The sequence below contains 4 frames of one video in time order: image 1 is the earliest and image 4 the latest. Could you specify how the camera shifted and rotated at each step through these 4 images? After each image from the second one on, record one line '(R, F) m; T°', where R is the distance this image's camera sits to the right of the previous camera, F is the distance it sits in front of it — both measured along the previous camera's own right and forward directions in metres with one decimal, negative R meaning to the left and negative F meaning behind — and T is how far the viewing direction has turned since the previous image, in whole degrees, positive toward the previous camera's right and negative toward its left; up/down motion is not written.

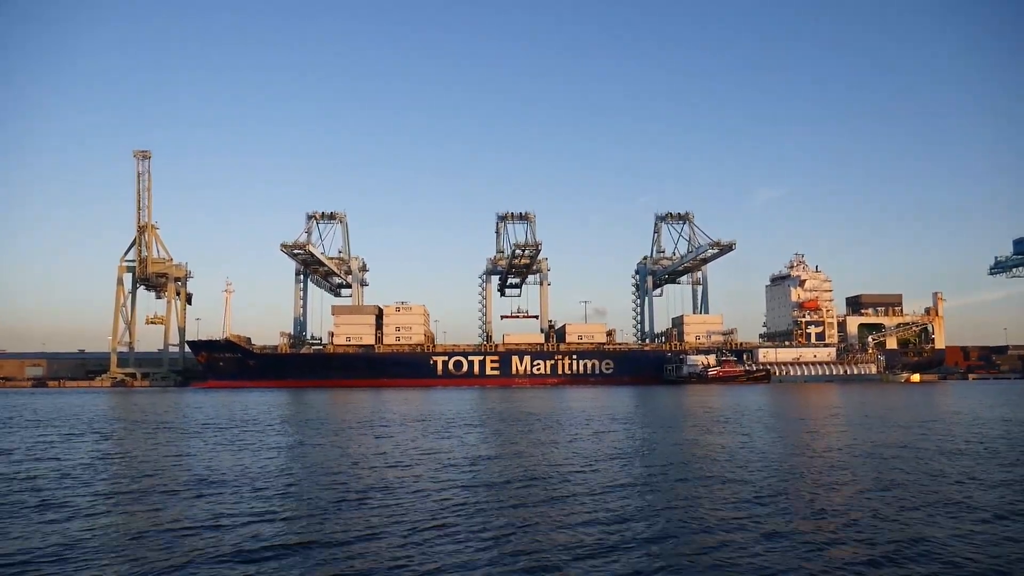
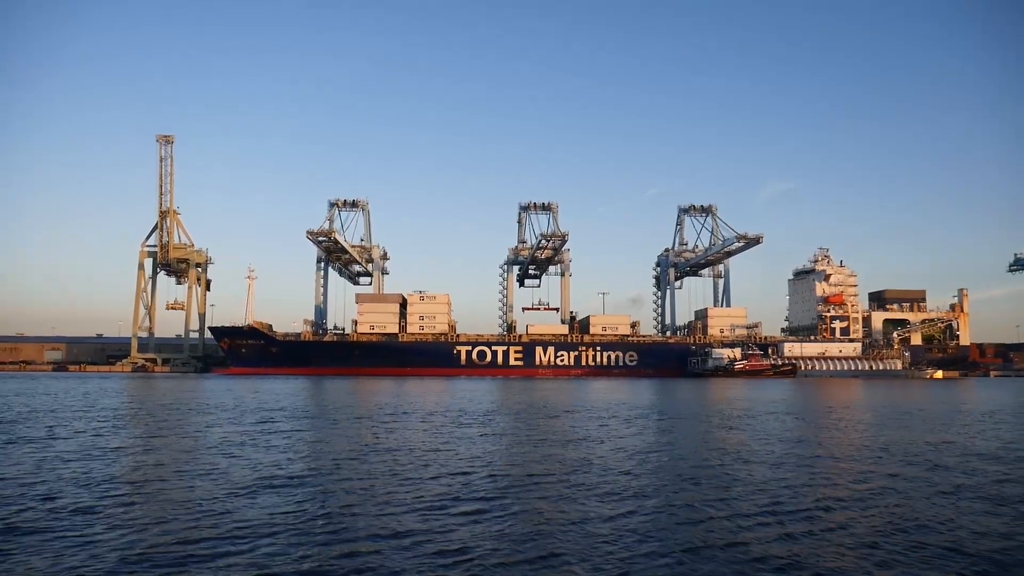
(-4.8, +0.9) m; 0°
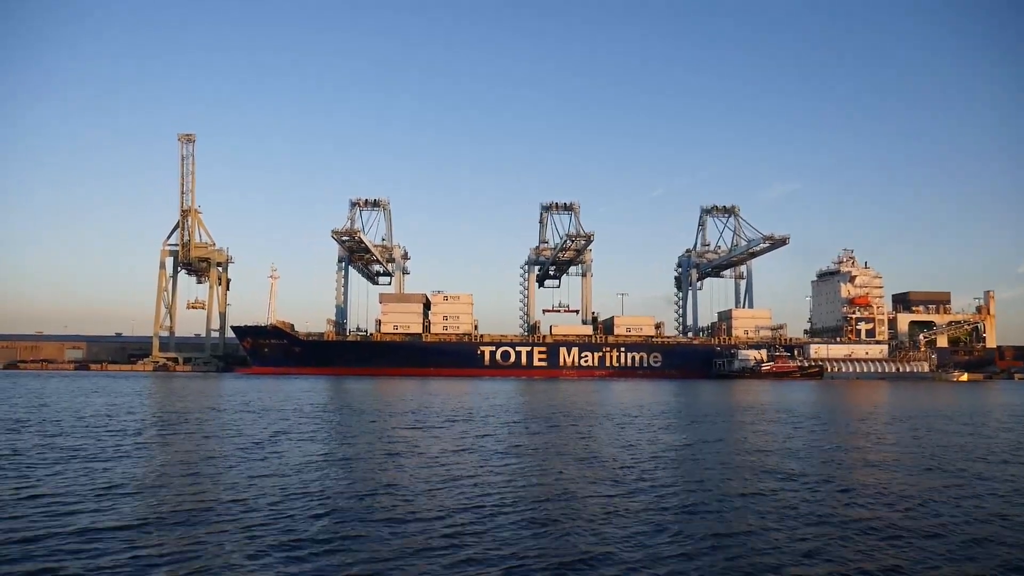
(-5.4, +0.8) m; 0°
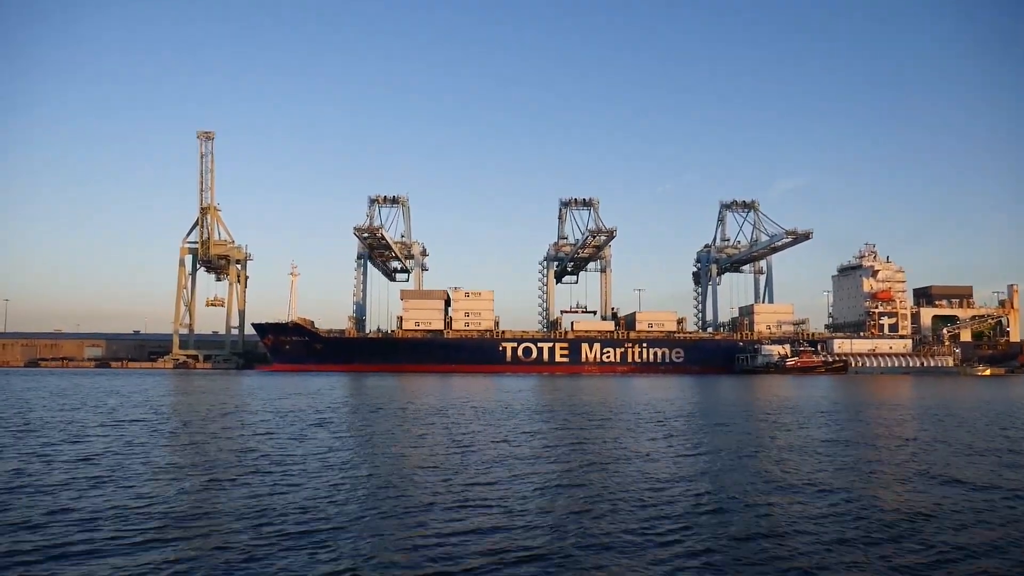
(-5.7, +0.7) m; 0°
